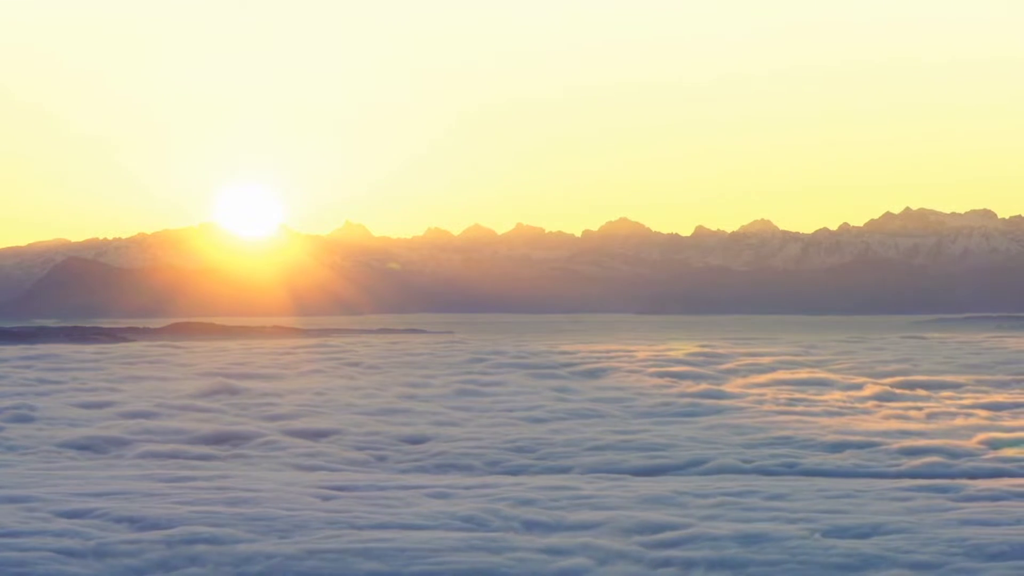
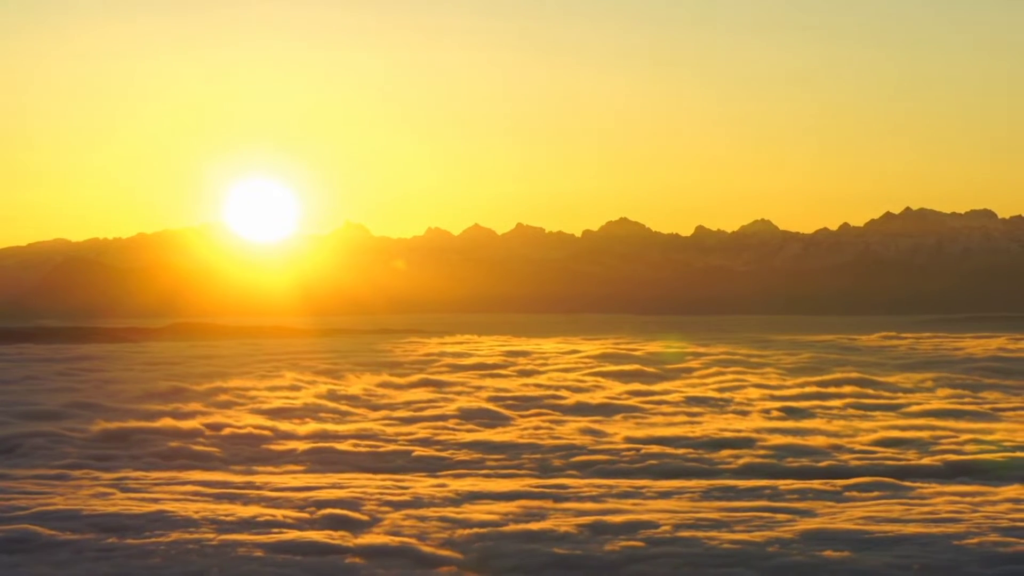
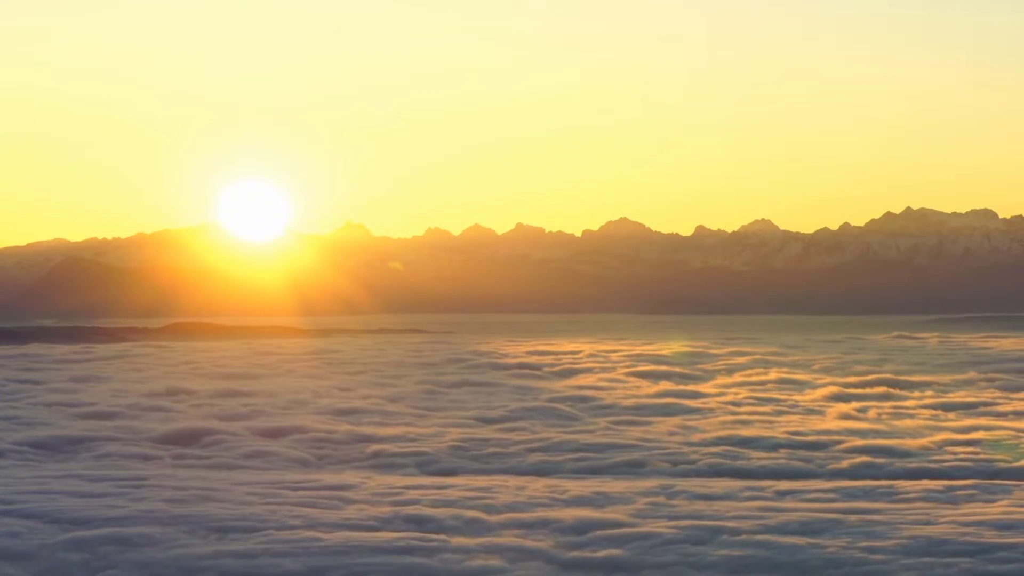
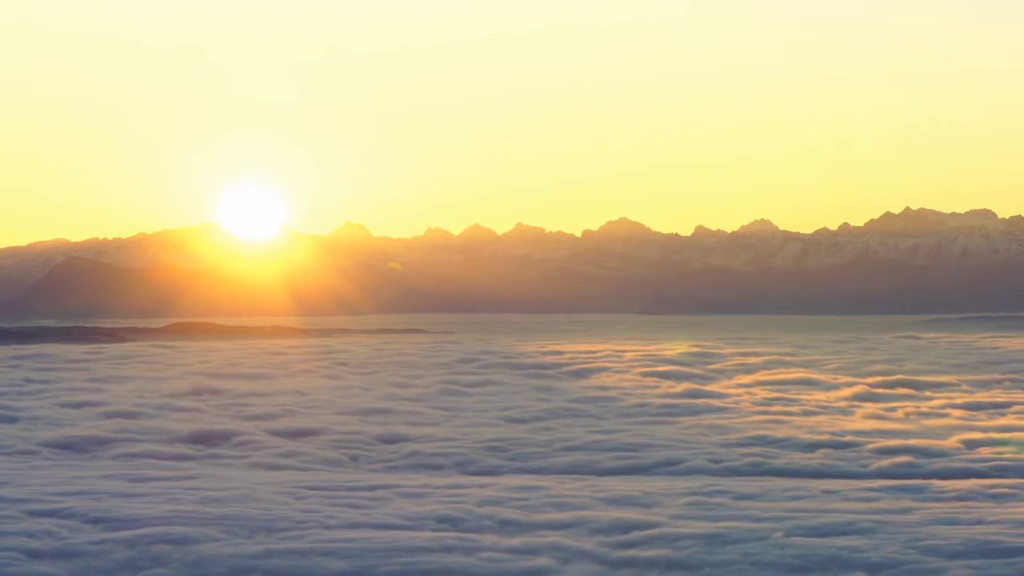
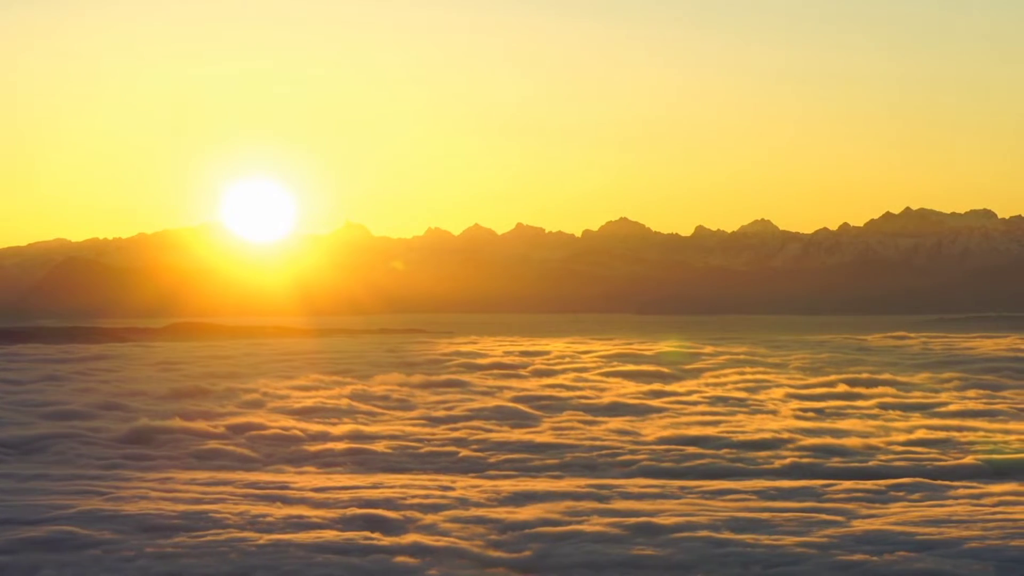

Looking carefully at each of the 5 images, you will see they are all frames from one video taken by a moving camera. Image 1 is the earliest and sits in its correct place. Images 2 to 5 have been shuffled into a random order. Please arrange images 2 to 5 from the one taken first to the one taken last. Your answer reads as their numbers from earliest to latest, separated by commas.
4, 3, 5, 2
